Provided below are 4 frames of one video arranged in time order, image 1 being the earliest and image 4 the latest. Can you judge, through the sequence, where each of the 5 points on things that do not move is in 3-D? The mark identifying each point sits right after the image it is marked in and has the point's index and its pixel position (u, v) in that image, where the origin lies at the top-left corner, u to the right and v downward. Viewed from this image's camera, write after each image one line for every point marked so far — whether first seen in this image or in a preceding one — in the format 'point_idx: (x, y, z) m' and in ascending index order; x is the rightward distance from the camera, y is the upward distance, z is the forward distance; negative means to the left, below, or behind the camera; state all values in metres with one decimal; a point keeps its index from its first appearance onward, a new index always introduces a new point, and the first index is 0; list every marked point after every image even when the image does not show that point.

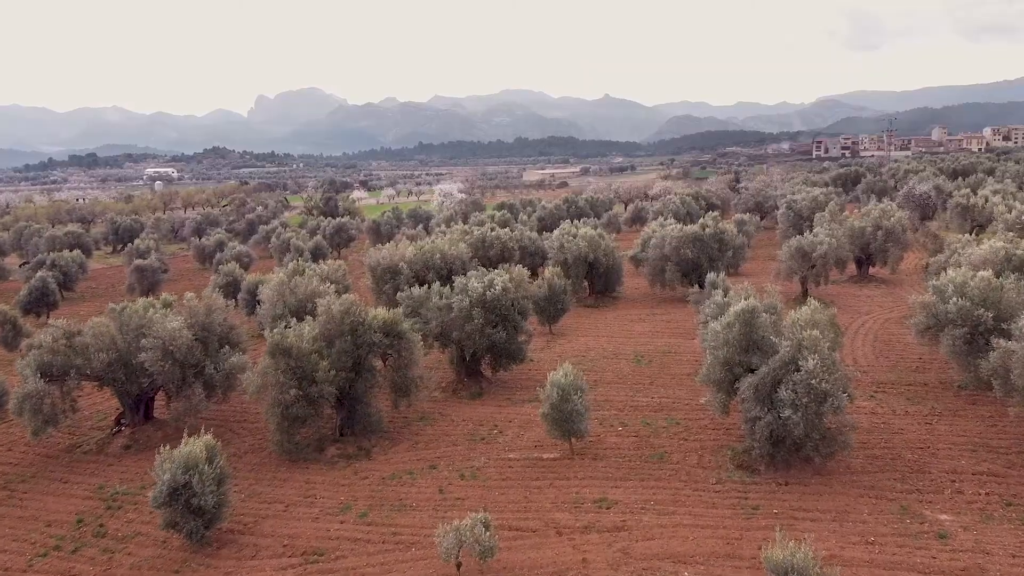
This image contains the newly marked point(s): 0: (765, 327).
0: (+4.9, -0.8, +17.1) m
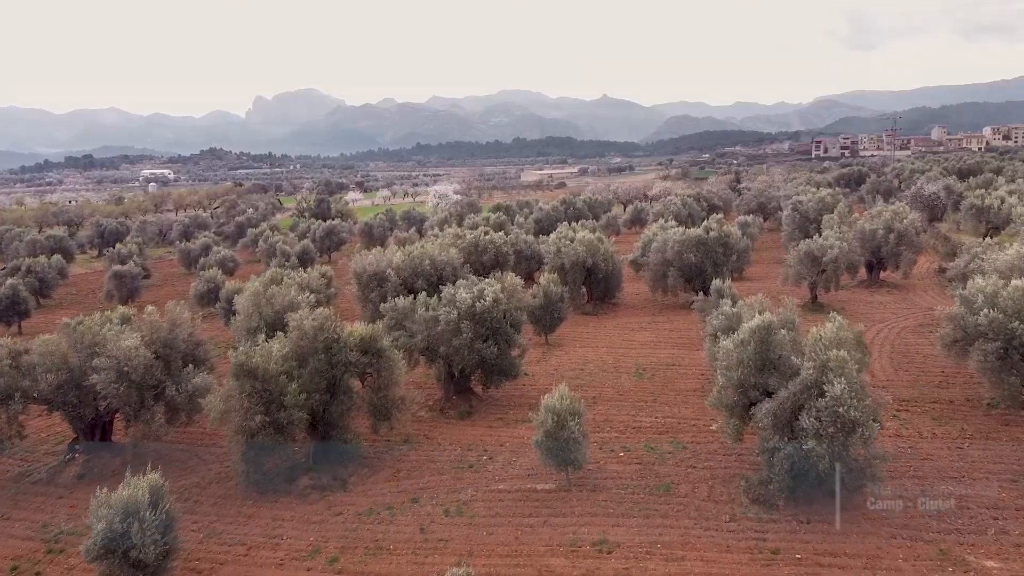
0: (+4.7, -1.0, +15.4) m
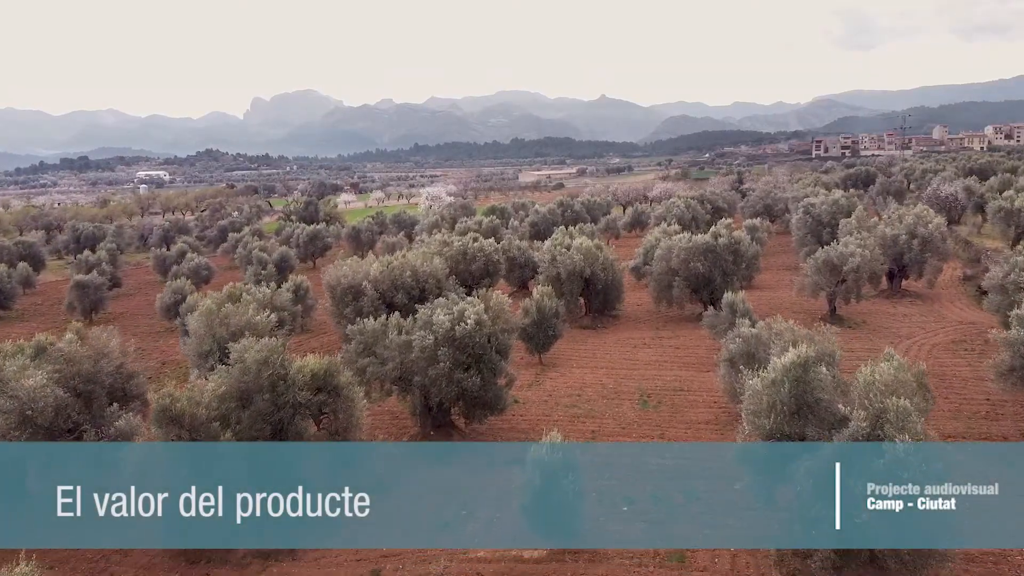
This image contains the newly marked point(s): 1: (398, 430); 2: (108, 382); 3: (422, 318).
0: (+4.4, -1.4, +12.6) m
1: (-2.5, -3.0, +19.2) m
2: (-7.2, -1.7, +15.8) m
3: (-1.9, -0.6, +18.3) m
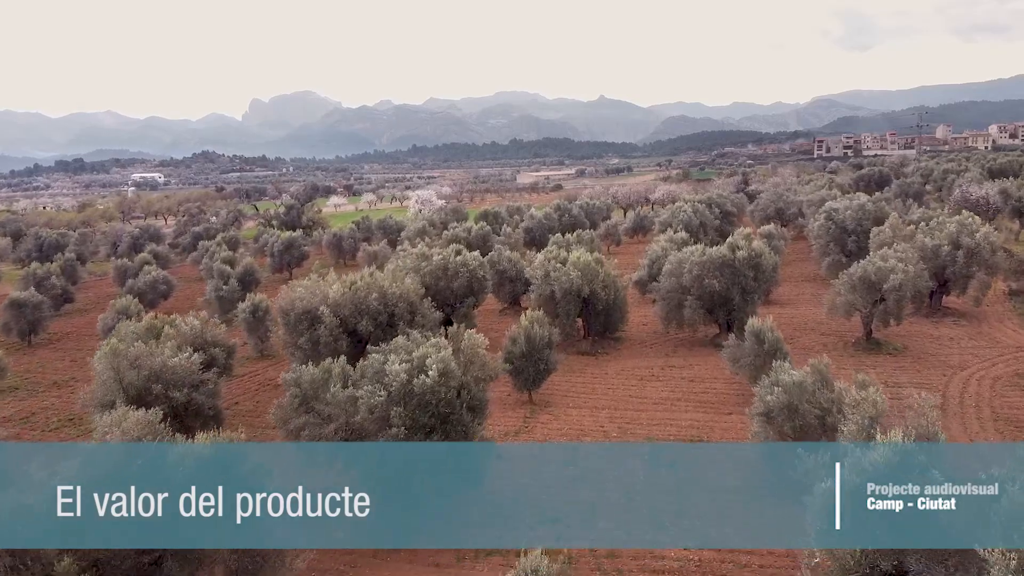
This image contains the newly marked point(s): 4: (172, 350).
0: (+4.1, -2.0, +8.6) m
1: (-2.8, -3.6, +15.2) m
2: (-7.6, -2.3, +11.8) m
3: (-2.2, -1.2, +14.2) m
4: (-6.6, -1.2, +17.2) m
